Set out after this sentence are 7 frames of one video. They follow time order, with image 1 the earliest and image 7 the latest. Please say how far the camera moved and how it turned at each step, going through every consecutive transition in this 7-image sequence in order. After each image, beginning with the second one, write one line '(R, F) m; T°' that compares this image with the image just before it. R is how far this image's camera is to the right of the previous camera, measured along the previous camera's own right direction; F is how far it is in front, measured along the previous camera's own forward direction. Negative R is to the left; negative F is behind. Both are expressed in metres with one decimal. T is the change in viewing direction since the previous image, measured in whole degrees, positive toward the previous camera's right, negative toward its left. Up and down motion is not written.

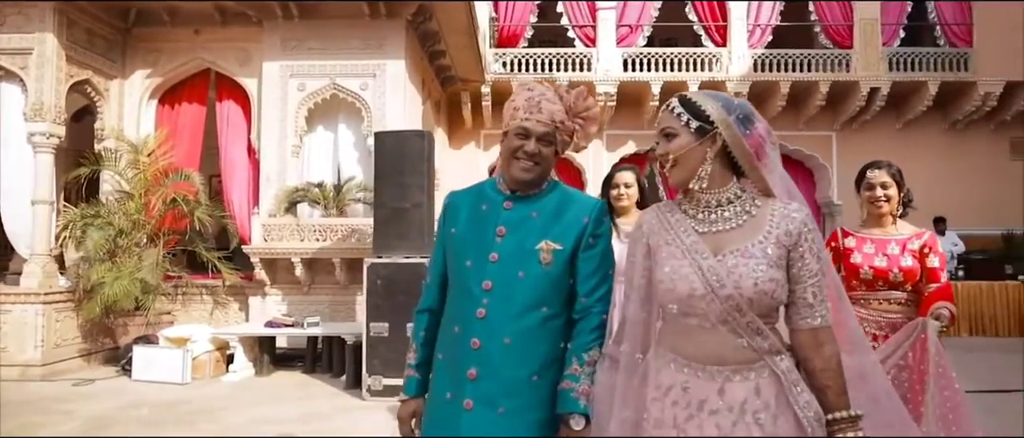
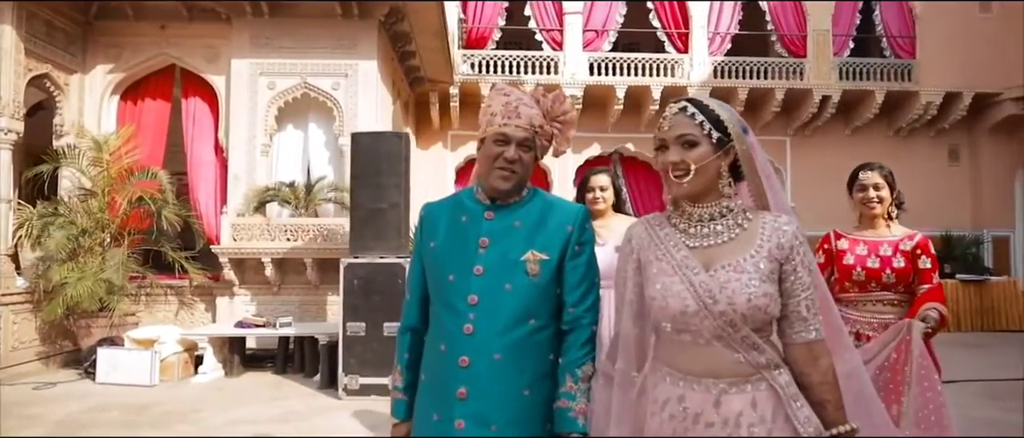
(-0.1, -0.1) m; +4°
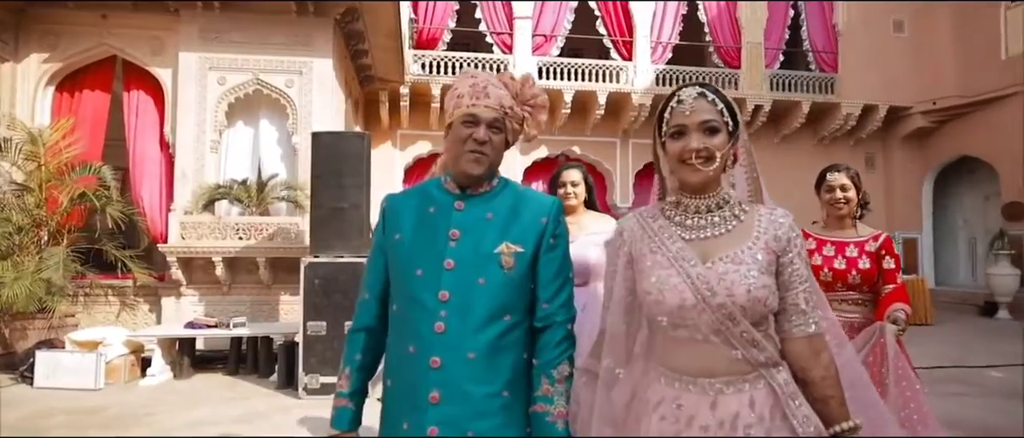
(-0.2, -0.1) m; +6°
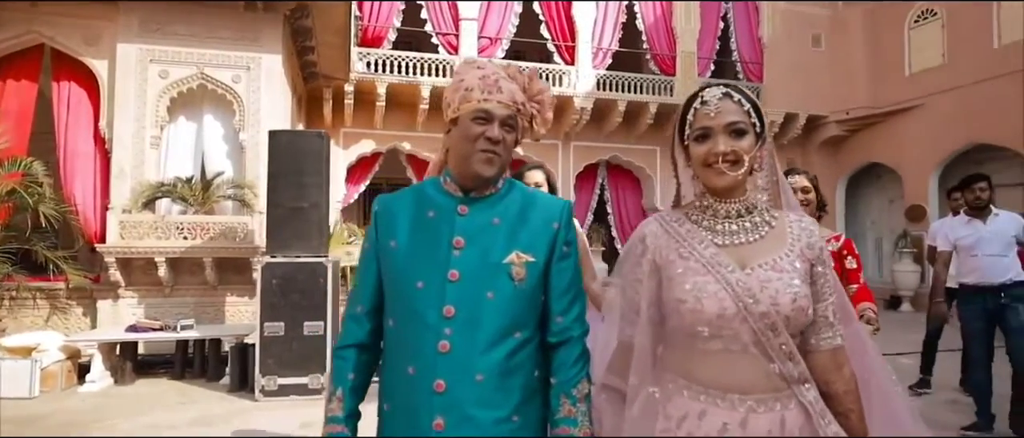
(-0.2, -0.1) m; +6°
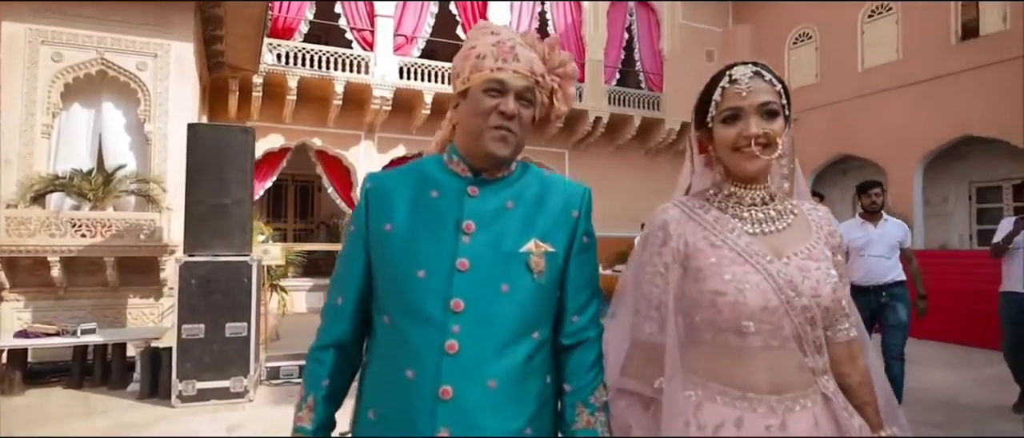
(-0.3, -0.1) m; +9°
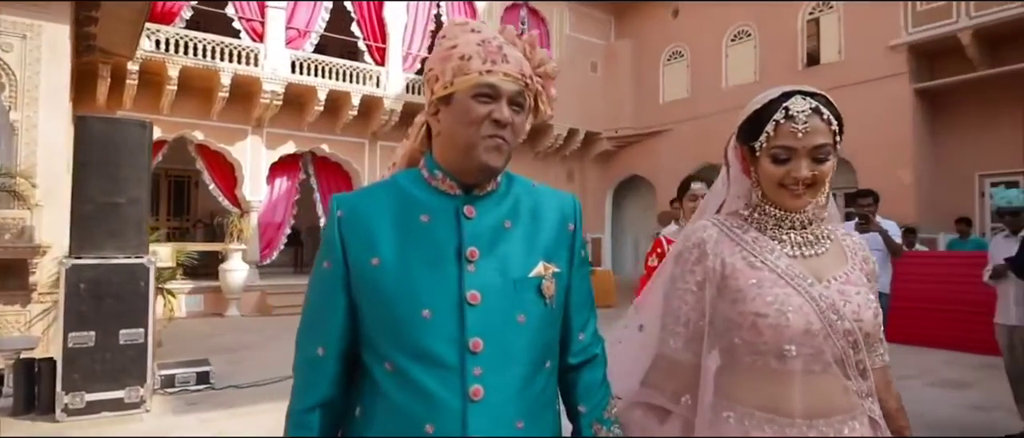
(-0.3, -0.2) m; +11°
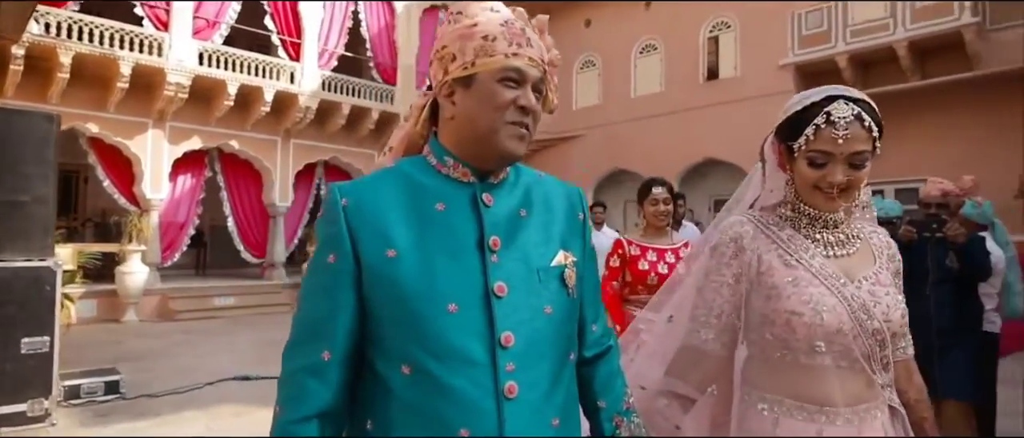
(-0.2, -0.1) m; +9°
